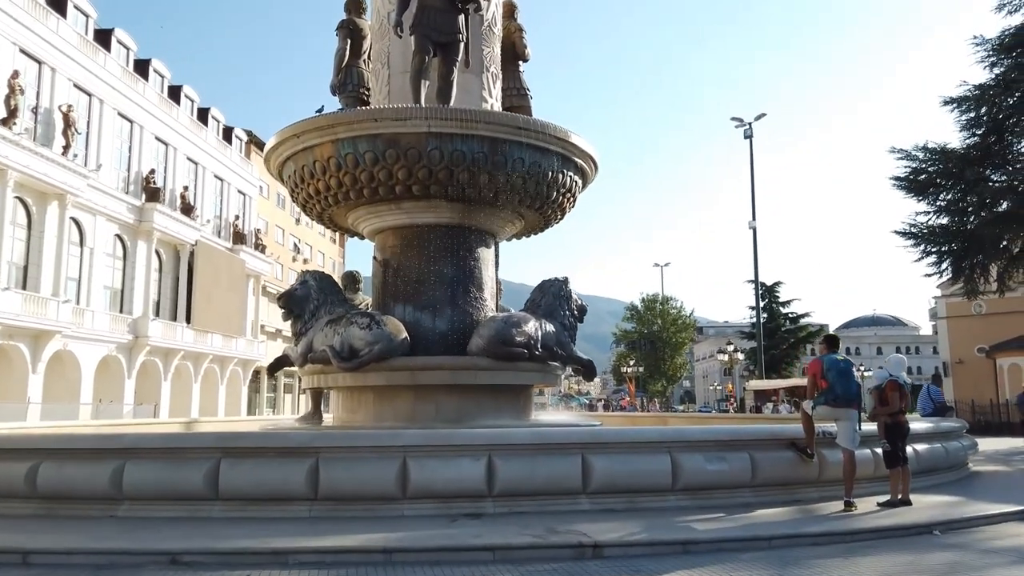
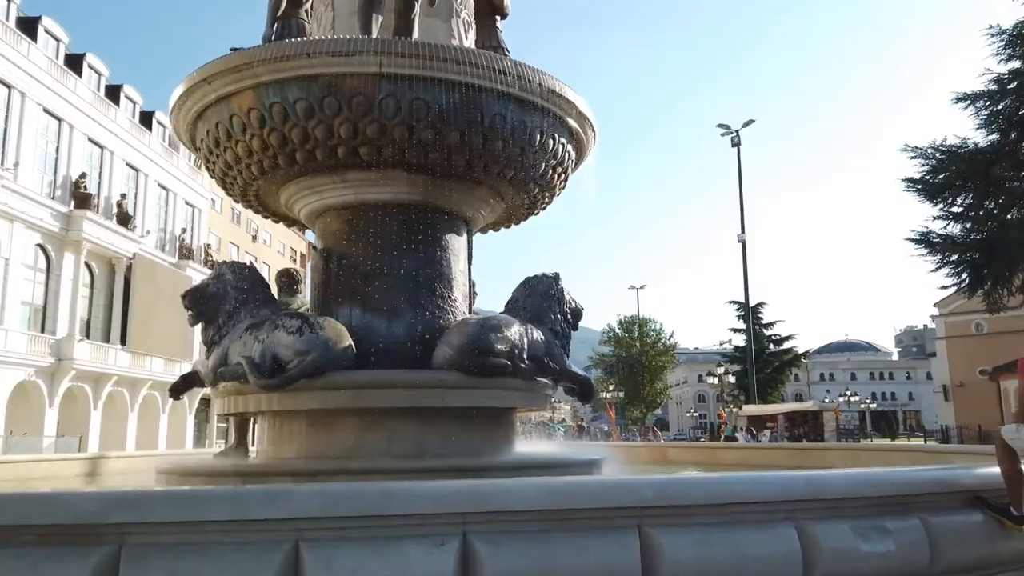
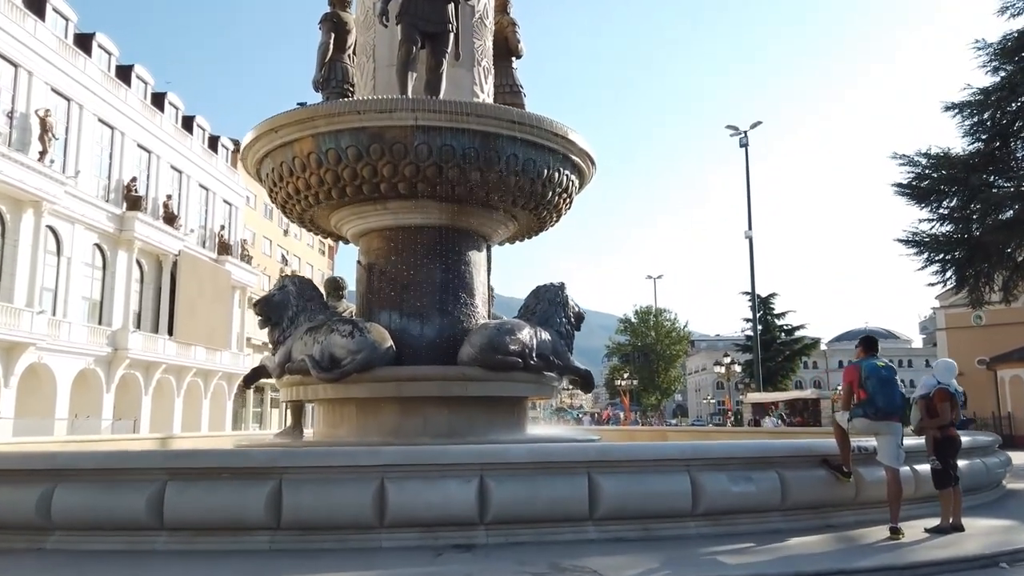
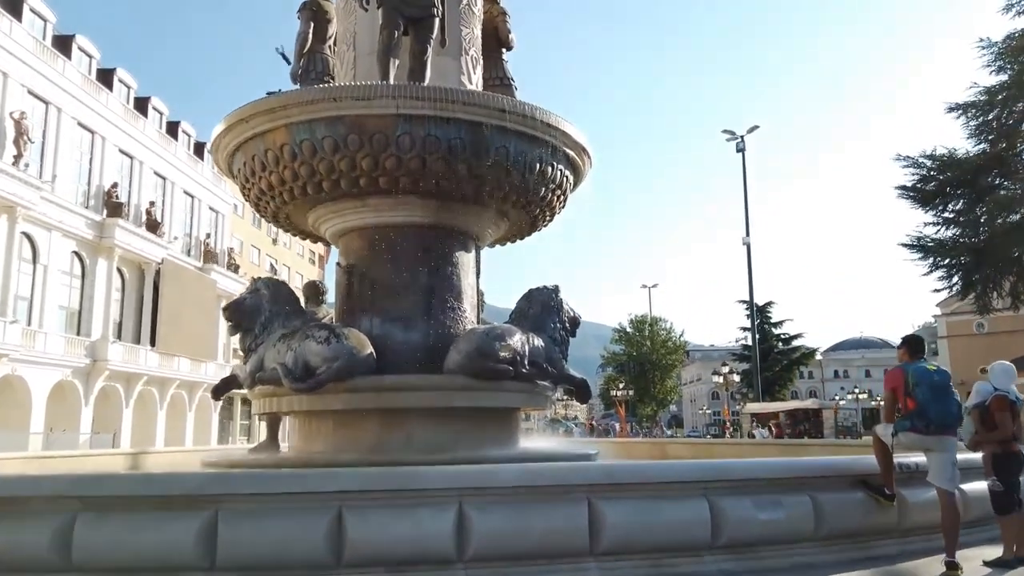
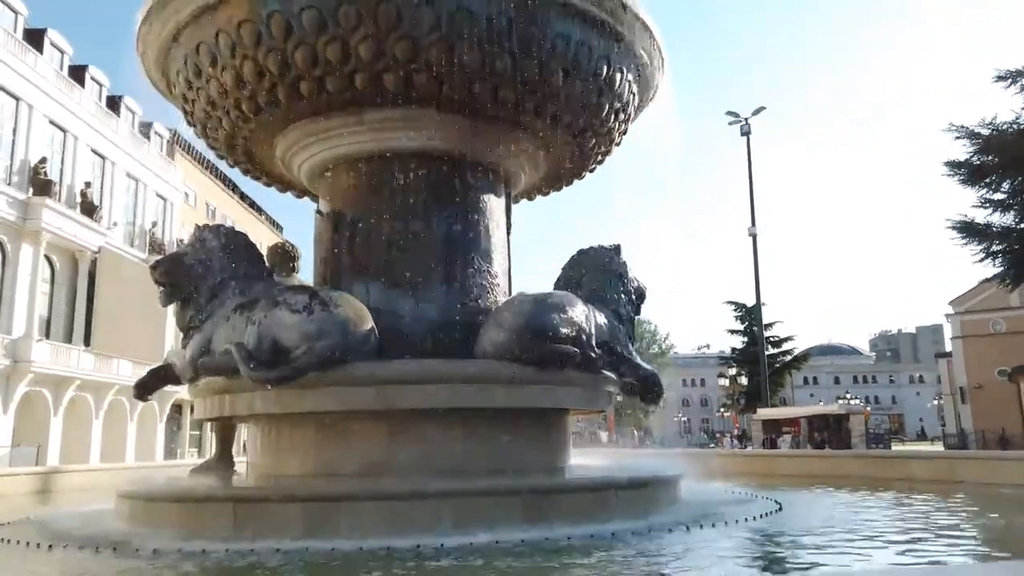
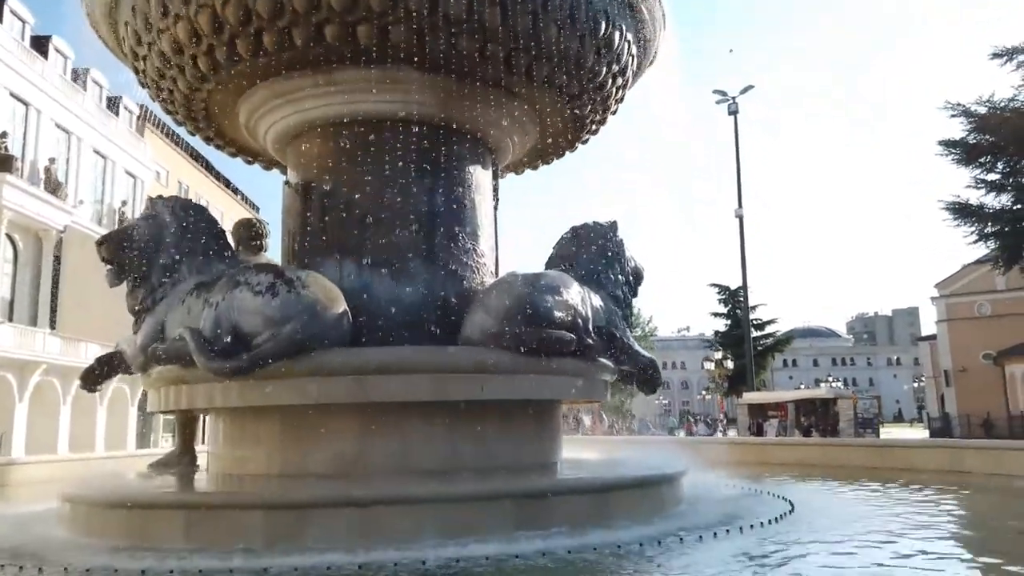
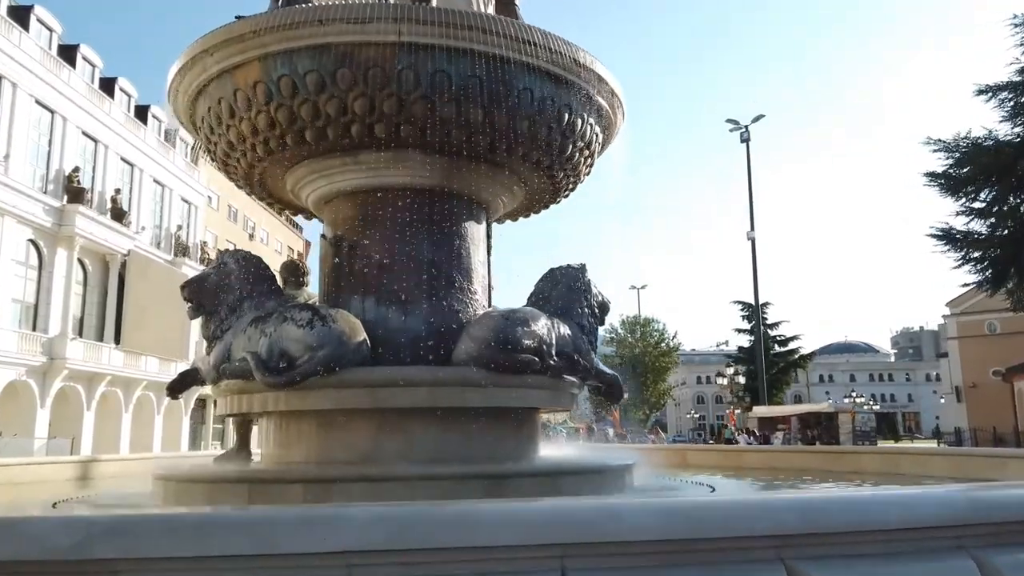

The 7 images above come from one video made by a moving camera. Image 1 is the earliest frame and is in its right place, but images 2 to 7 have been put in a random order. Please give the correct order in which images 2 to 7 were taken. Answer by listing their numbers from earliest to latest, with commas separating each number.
3, 4, 2, 7, 5, 6
